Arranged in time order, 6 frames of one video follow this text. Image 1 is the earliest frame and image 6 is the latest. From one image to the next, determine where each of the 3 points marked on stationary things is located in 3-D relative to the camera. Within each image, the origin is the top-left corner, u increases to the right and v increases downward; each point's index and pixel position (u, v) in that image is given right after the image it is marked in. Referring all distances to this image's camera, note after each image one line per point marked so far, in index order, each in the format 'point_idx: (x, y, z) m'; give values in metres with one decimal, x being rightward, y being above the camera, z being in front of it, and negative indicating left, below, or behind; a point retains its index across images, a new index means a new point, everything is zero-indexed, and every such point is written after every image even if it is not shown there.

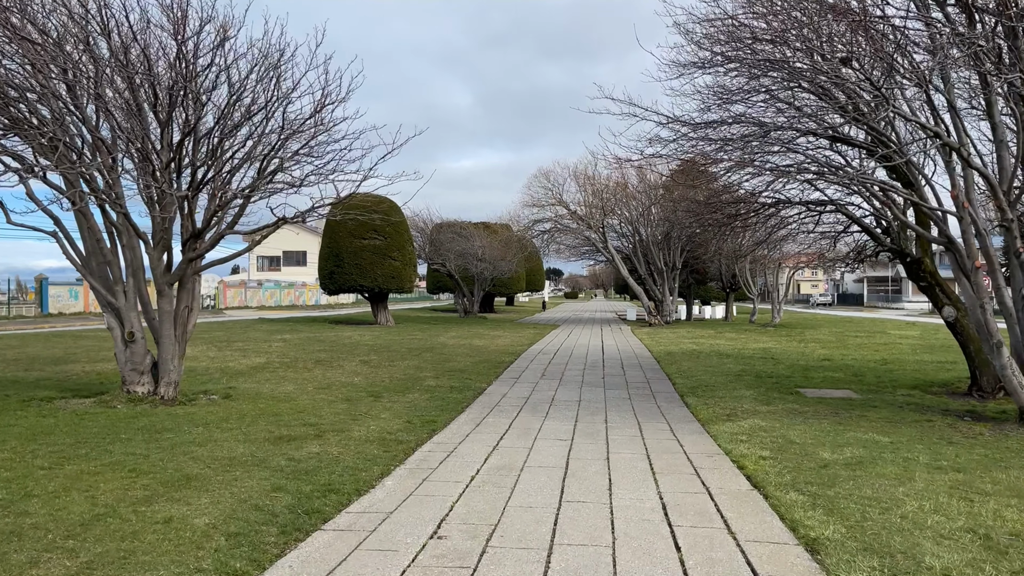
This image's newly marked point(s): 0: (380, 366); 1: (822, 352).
0: (-2.2, -1.3, +11.0) m
1: (+6.3, -1.3, +13.3) m
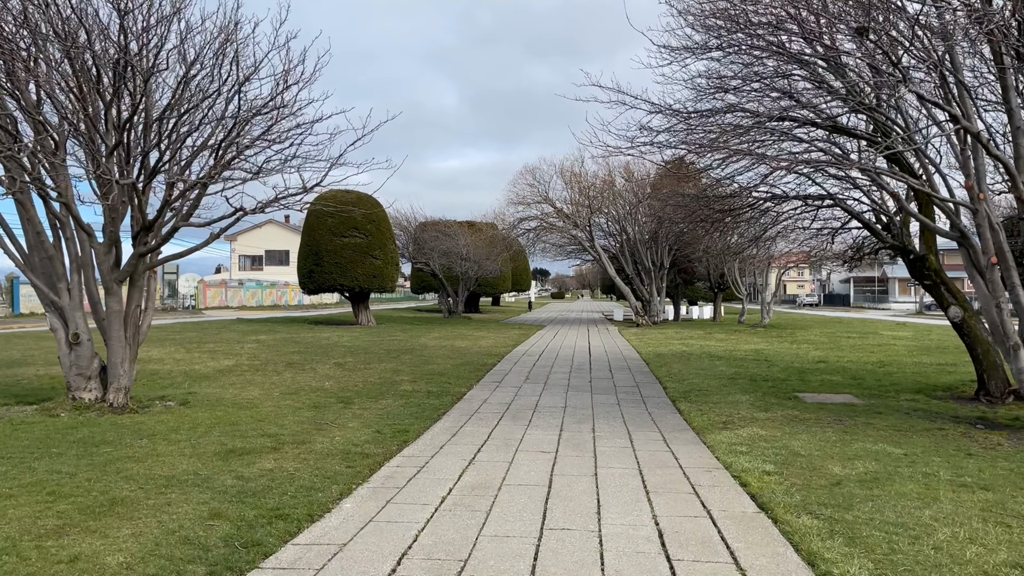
0: (-2.5, -1.3, +10.4) m
1: (+5.9, -1.3, +12.9) m
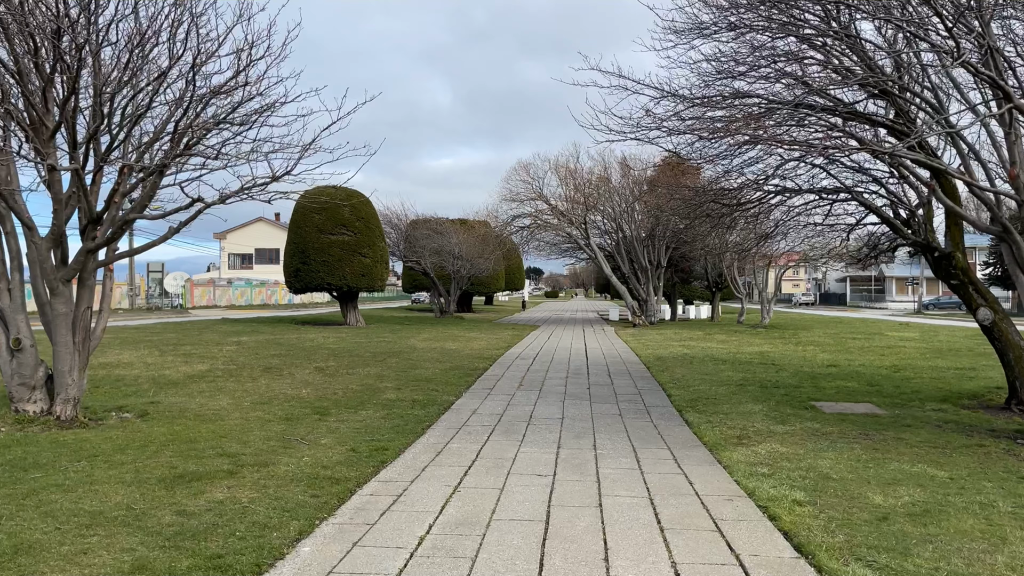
0: (-2.6, -1.3, +9.7) m
1: (+5.8, -1.3, +12.3) m
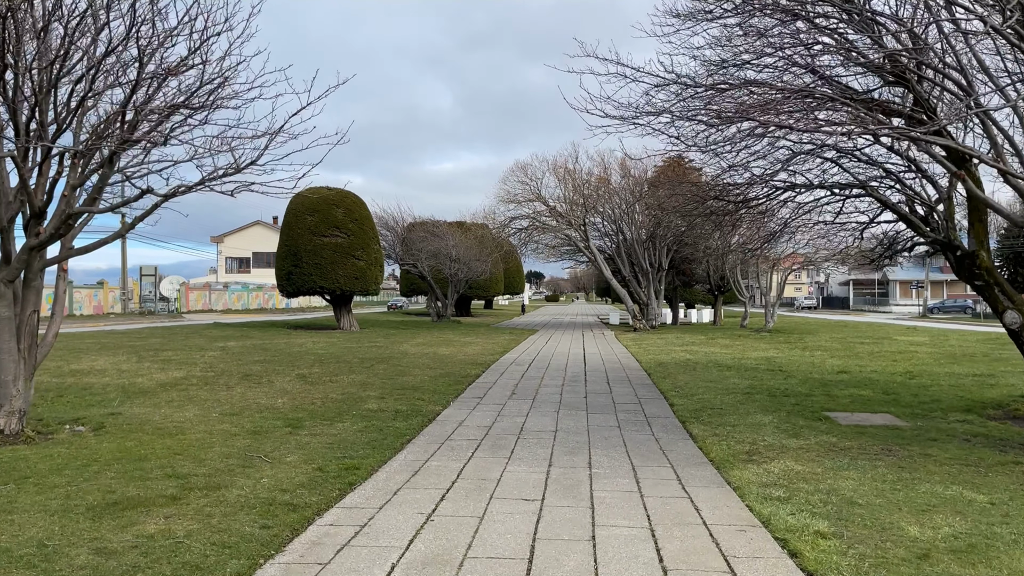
0: (-2.7, -1.3, +9.2) m
1: (+5.7, -1.3, +11.7) m
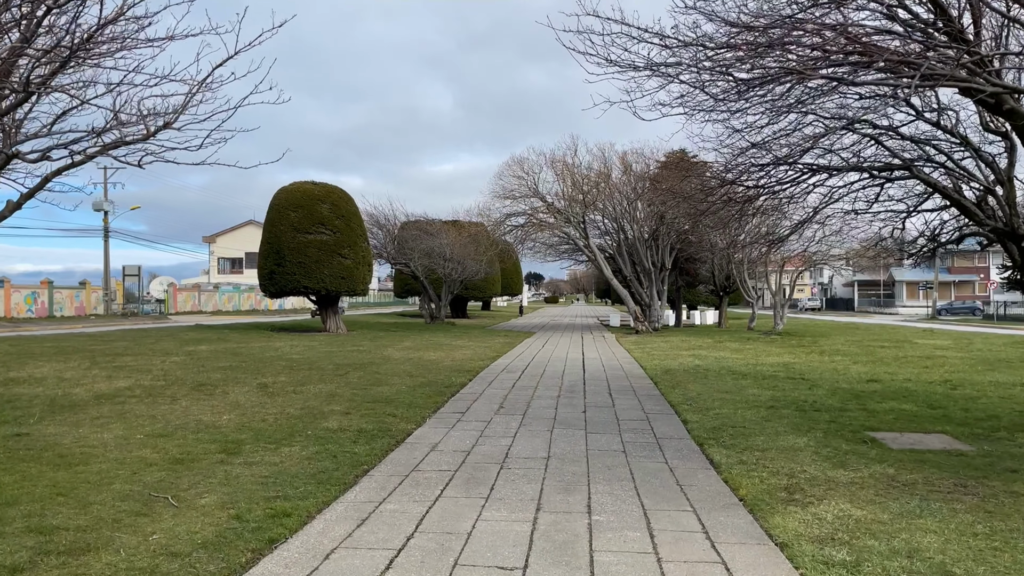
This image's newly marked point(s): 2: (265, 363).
0: (-2.8, -1.3, +8.1) m
1: (+5.6, -1.3, +10.6) m
2: (-4.2, -1.3, +11.3) m
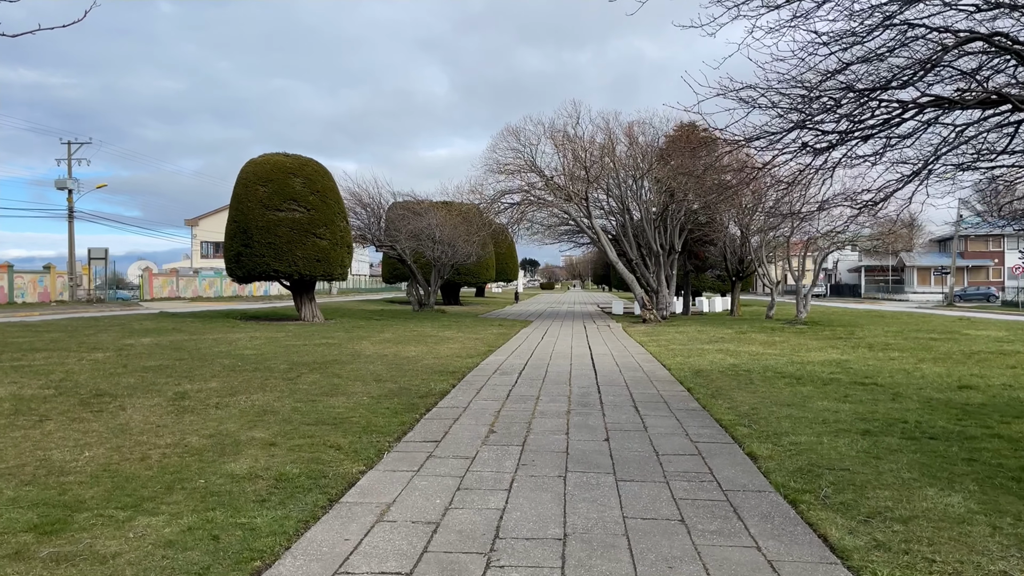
0: (-2.9, -1.1, +6.0) m
1: (+5.5, -1.1, +8.6) m
2: (-4.3, -1.0, +9.2) m
